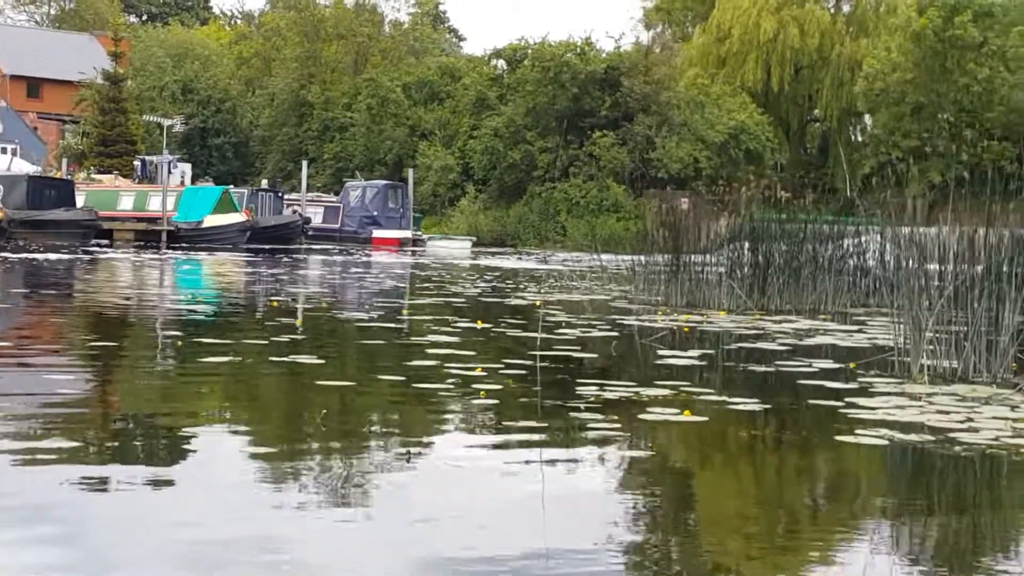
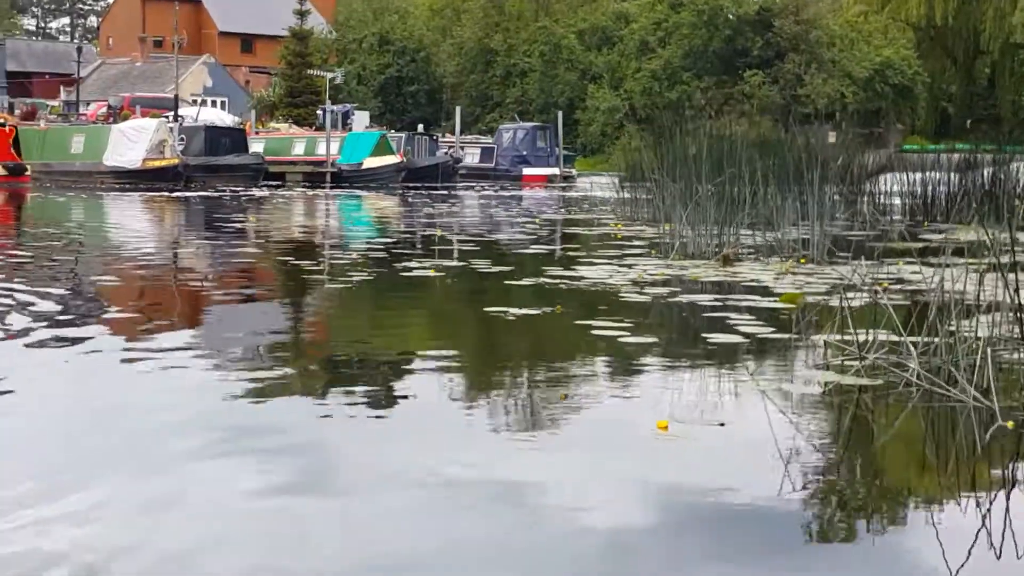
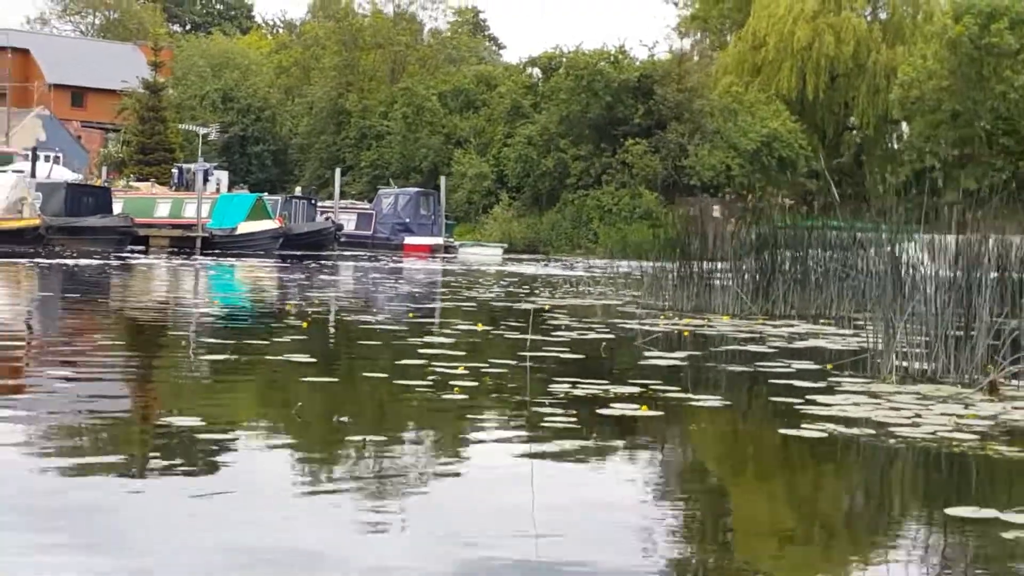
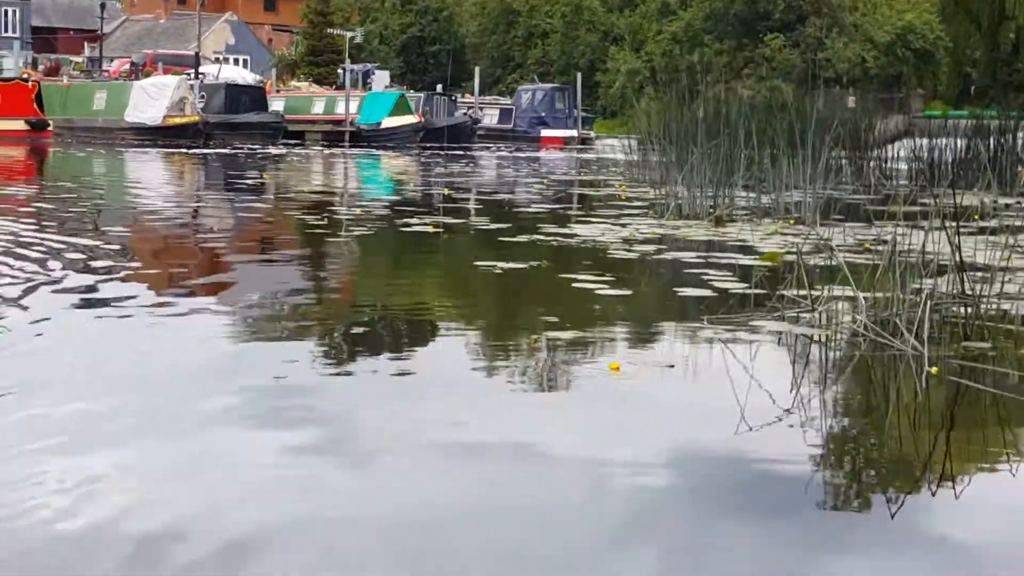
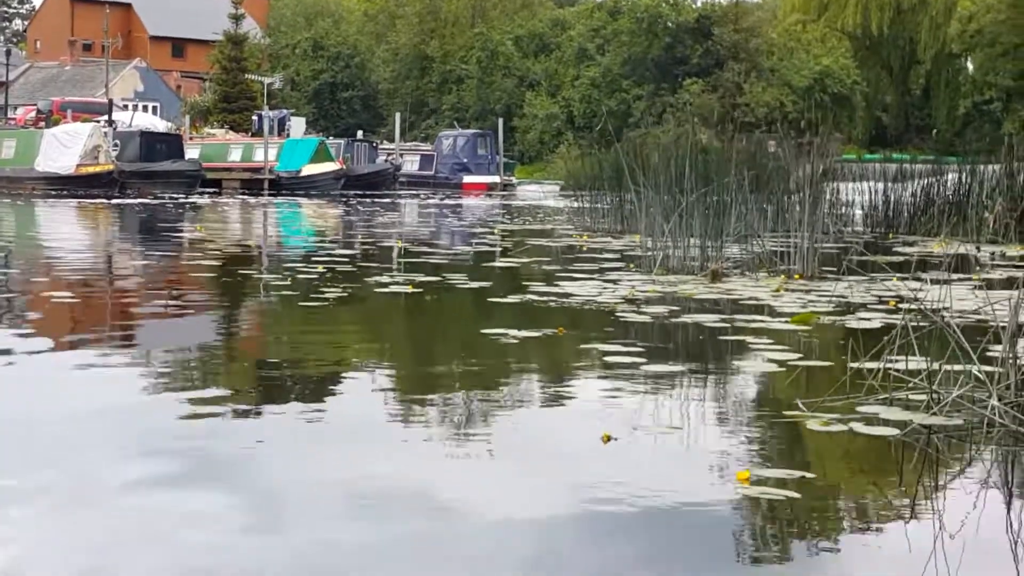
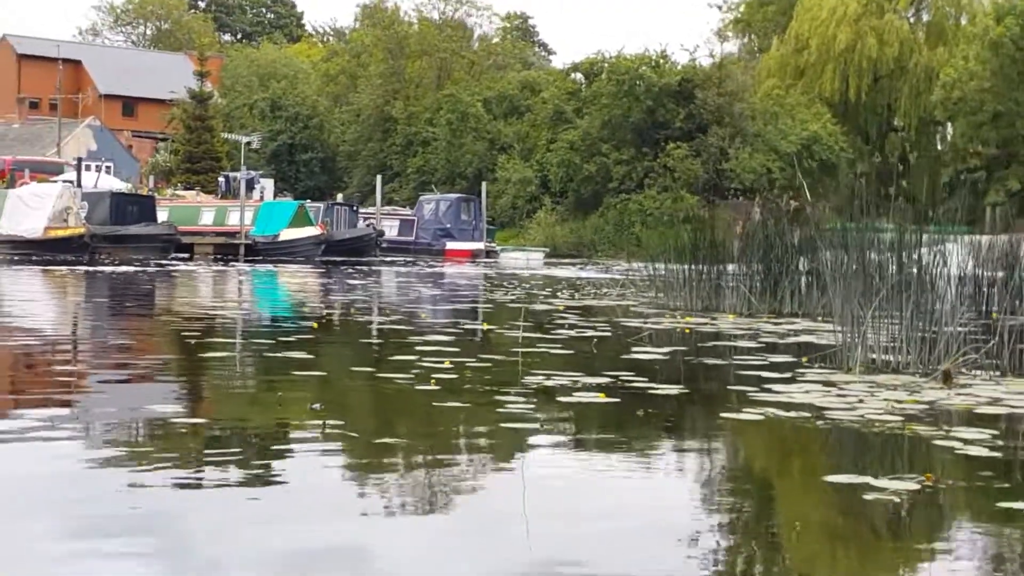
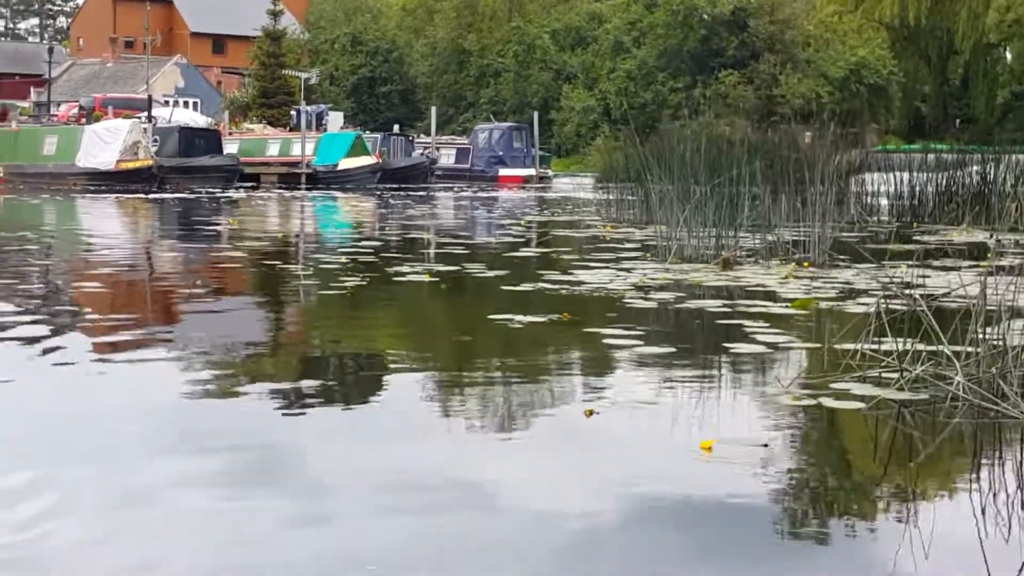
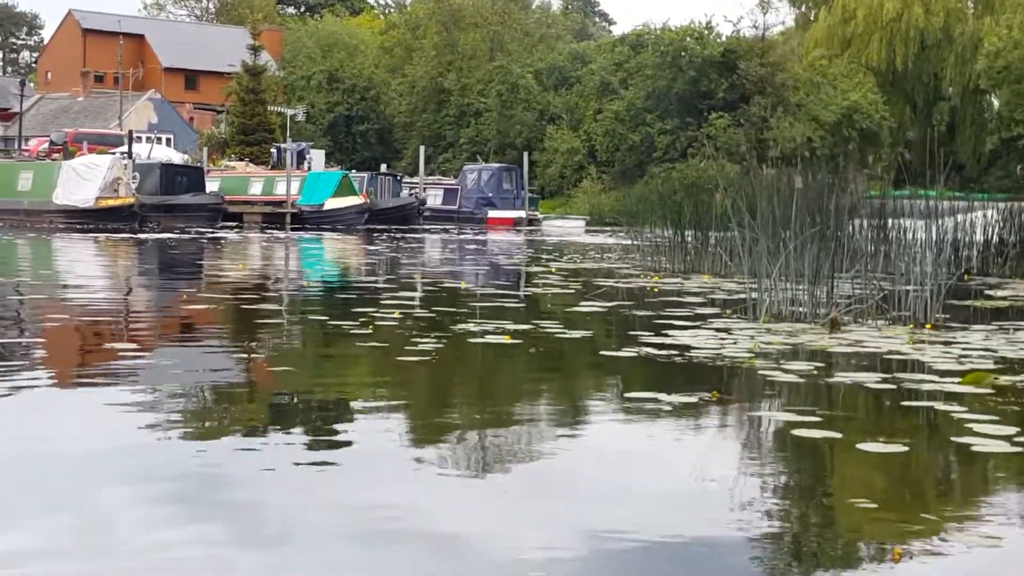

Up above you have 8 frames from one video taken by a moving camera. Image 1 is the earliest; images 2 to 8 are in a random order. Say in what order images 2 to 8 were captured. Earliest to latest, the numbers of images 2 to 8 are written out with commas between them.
3, 6, 8, 5, 7, 2, 4
